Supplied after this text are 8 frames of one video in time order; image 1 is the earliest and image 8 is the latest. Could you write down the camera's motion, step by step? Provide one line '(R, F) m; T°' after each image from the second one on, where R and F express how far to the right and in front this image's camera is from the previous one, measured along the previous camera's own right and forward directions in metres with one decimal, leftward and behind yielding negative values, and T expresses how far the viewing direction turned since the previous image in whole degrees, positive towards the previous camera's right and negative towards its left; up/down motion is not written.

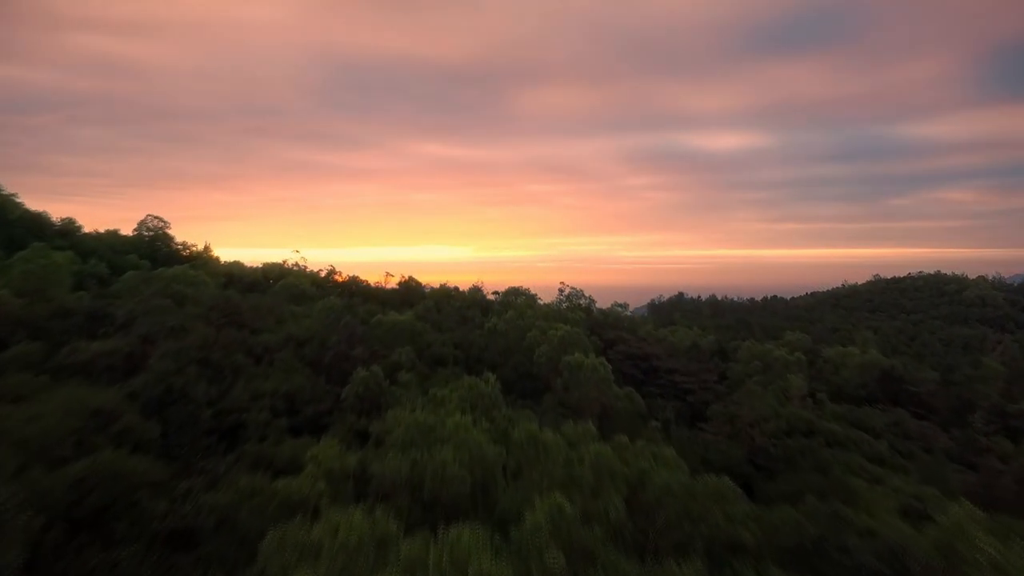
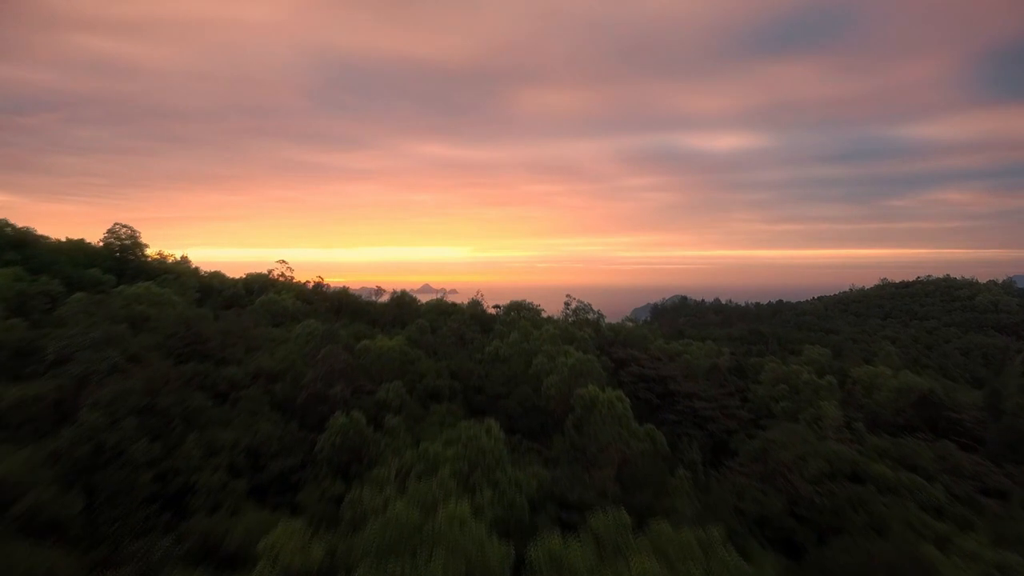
(0.0, +1.3) m; 0°
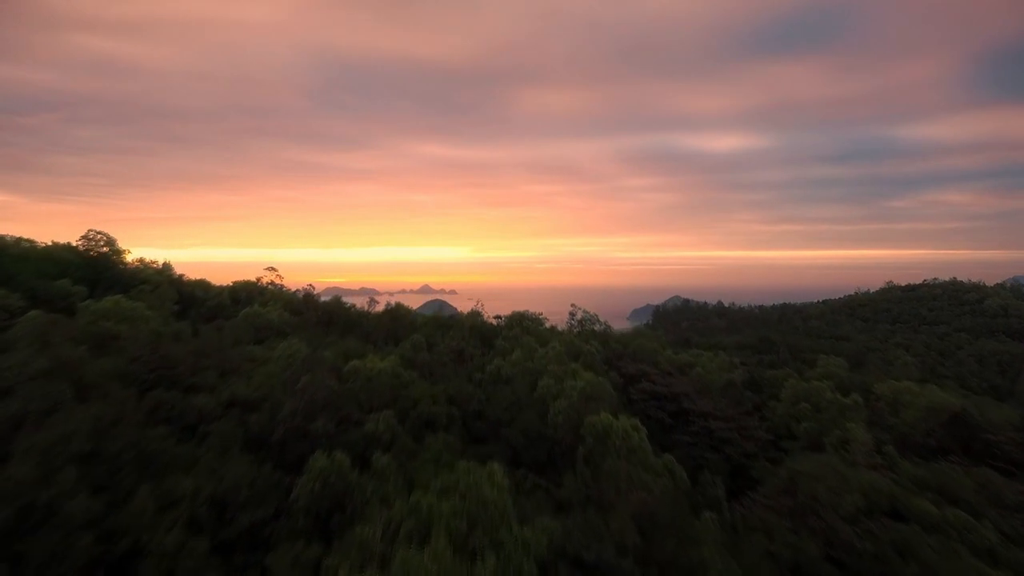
(0.0, +0.9) m; 0°
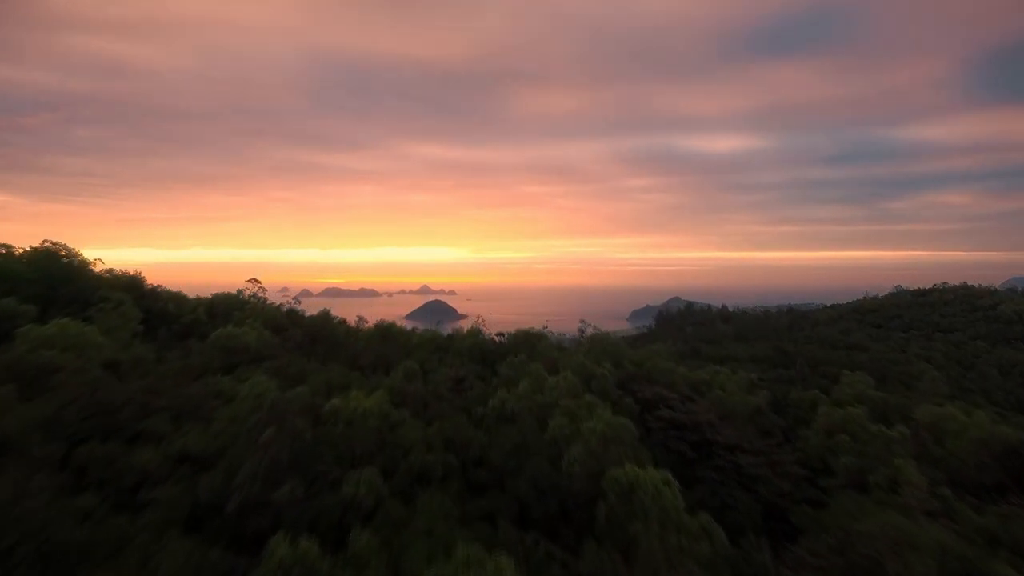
(-0.1, +1.3) m; 0°
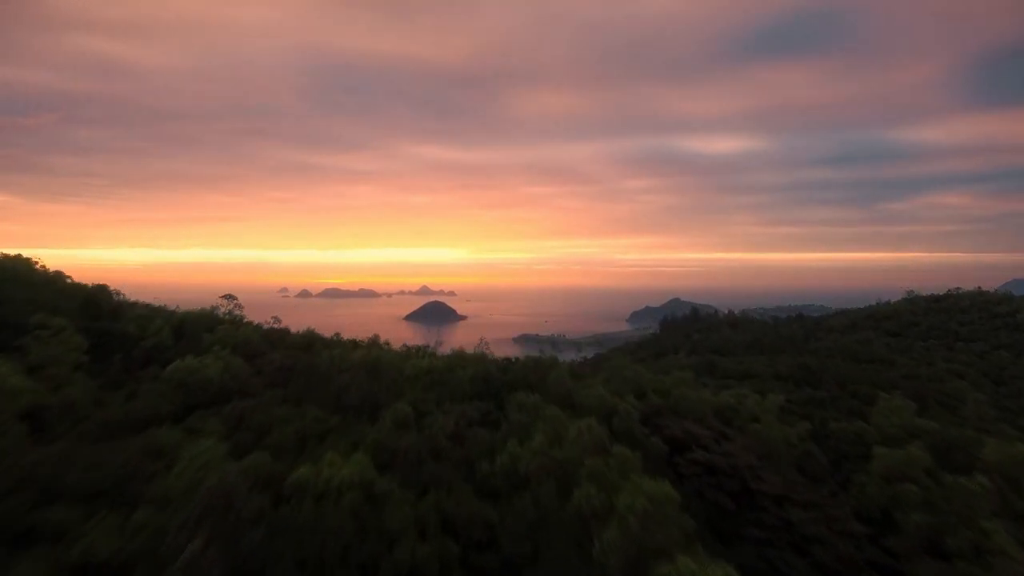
(-0.1, +1.6) m; 0°
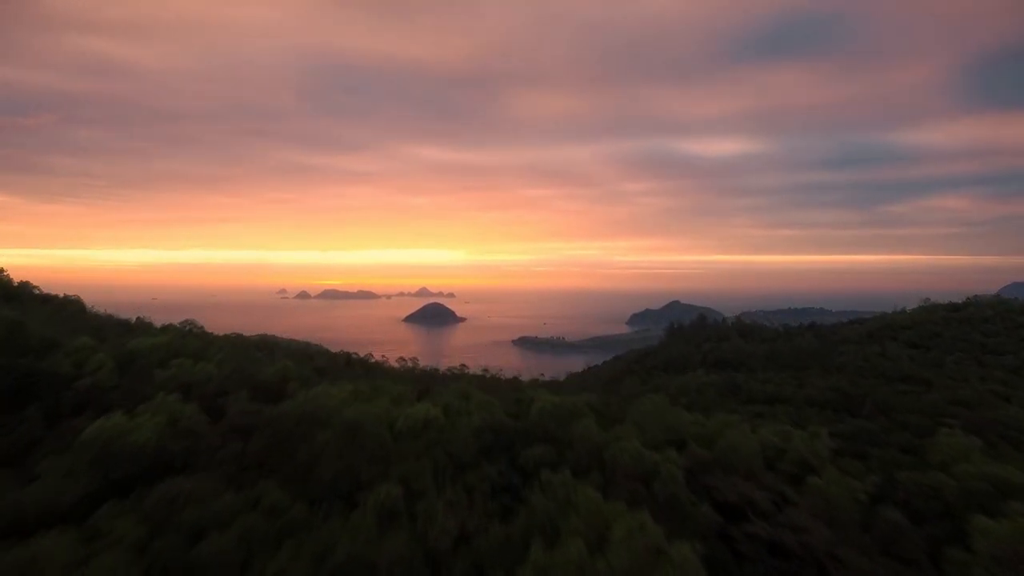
(-0.1, +2.0) m; 0°
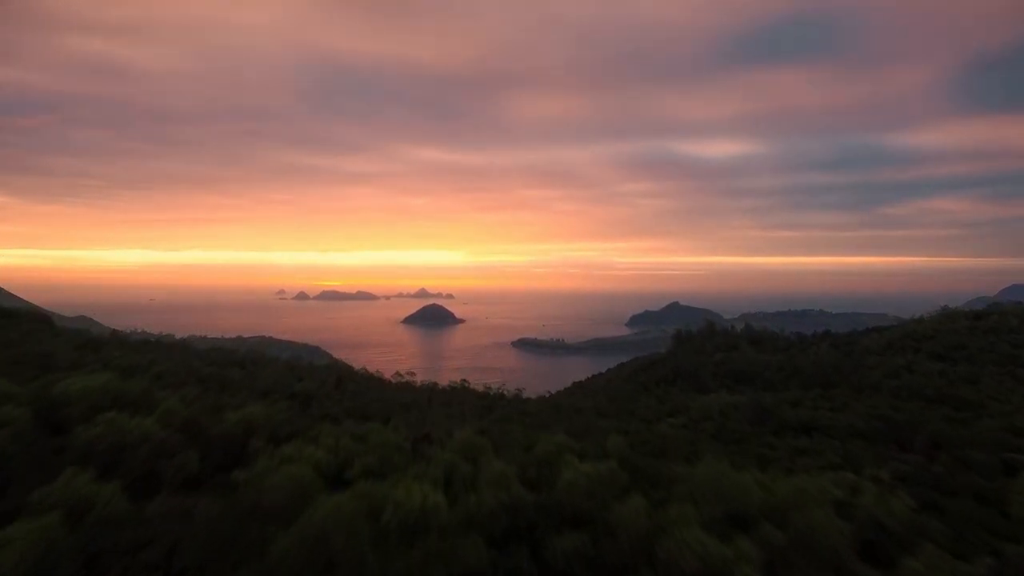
(-0.2, +2.1) m; 0°
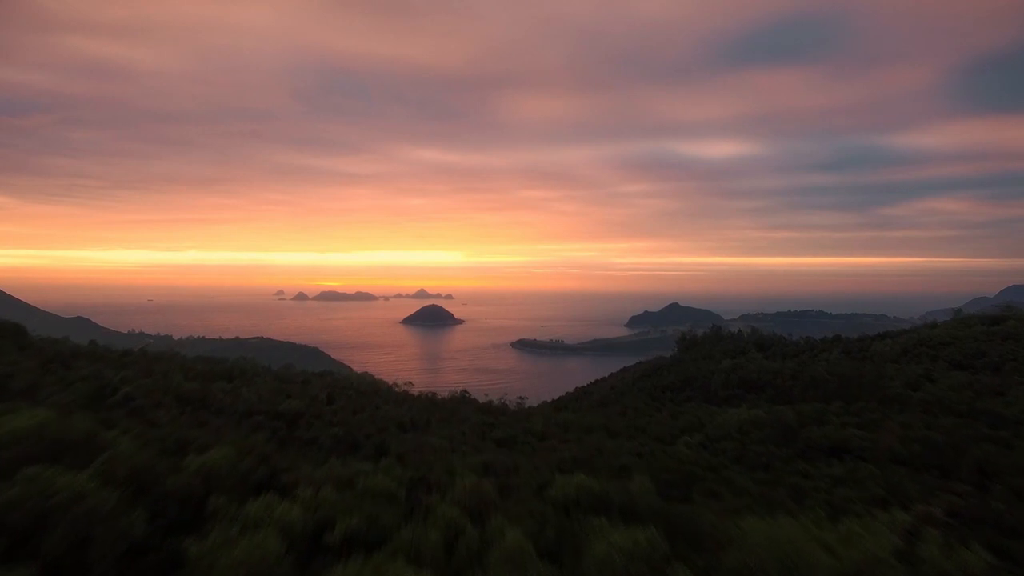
(-0.1, +1.5) m; 0°
